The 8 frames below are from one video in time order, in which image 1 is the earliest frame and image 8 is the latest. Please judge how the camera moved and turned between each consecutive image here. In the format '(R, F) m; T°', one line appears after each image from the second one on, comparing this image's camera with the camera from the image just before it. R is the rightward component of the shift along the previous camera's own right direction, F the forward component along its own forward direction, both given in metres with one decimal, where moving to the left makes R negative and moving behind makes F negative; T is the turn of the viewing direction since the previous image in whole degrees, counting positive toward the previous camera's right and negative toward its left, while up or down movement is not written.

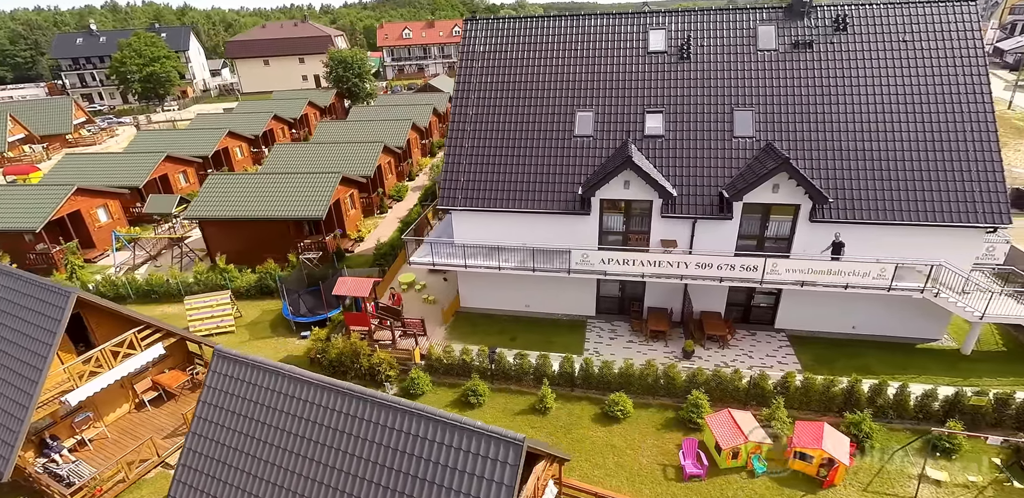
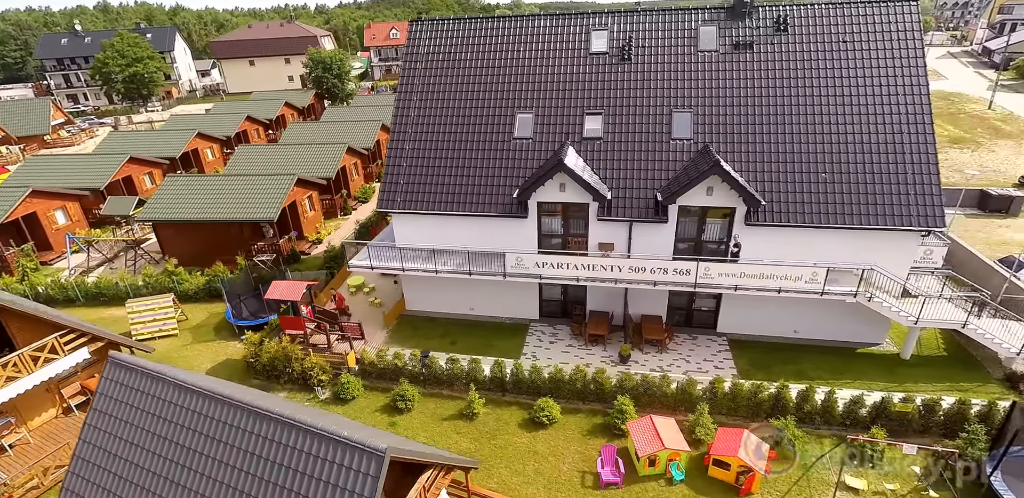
(+2.5, +0.2) m; 0°
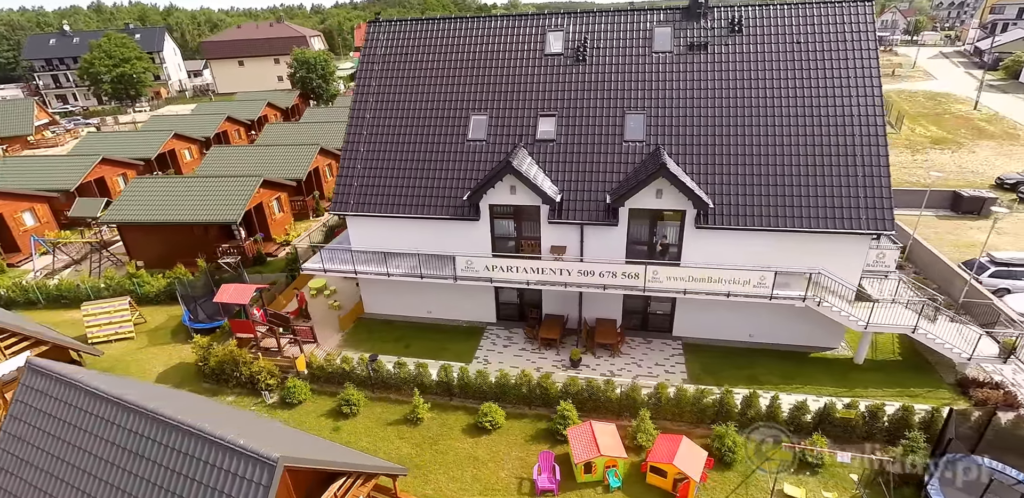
(+1.9, +0.2) m; 0°
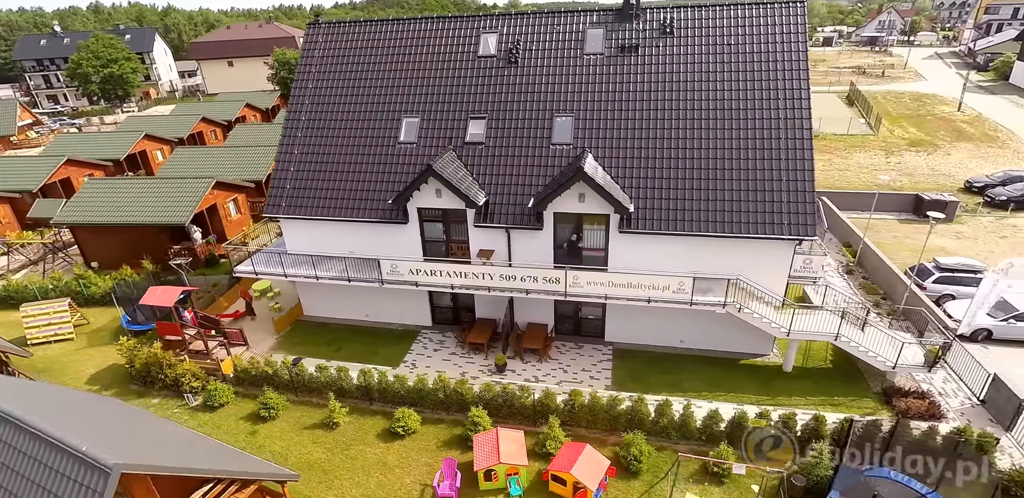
(+2.9, +0.2) m; -1°
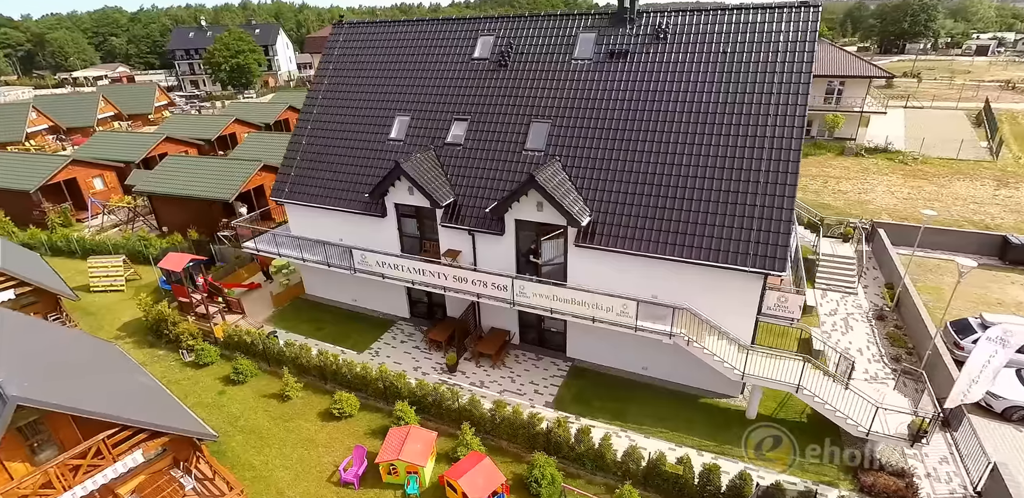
(+4.8, +0.6) m; -11°
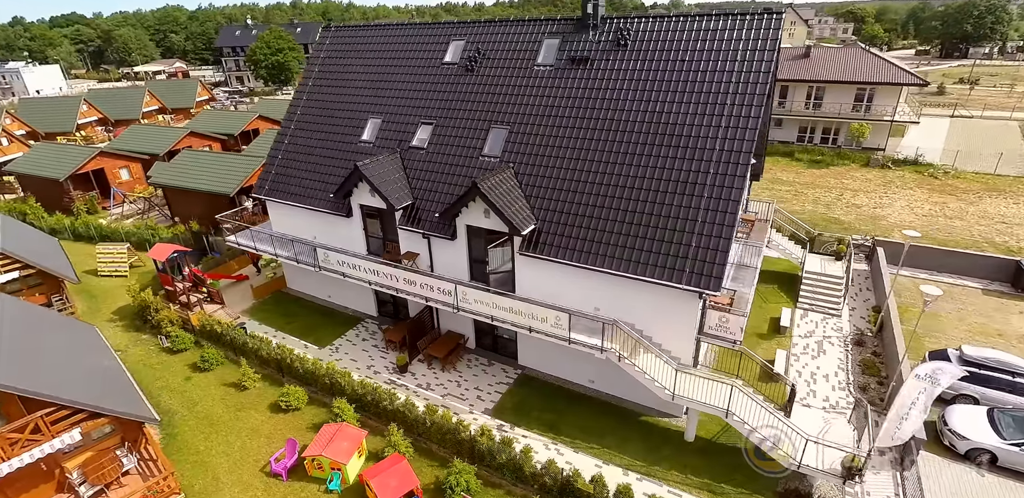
(+3.2, +0.1) m; -5°
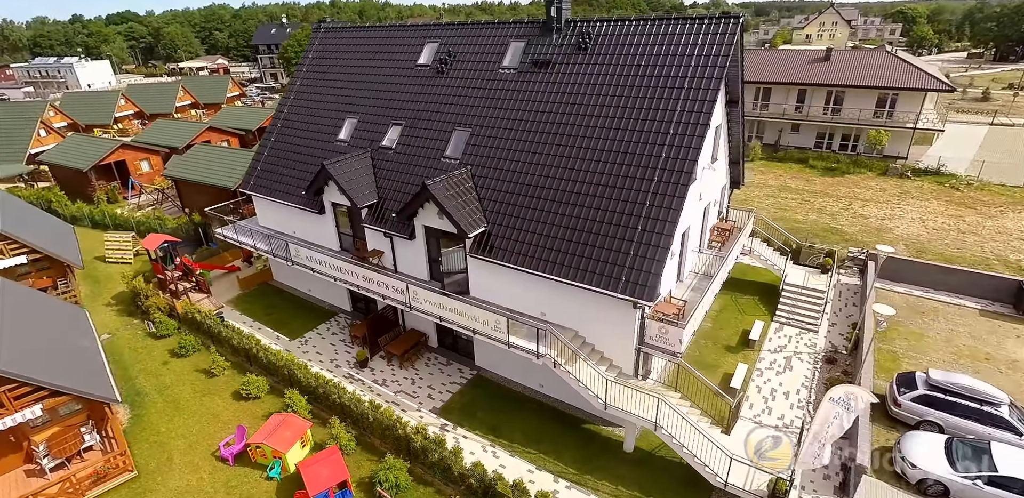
(+2.7, 0.0) m; -4°
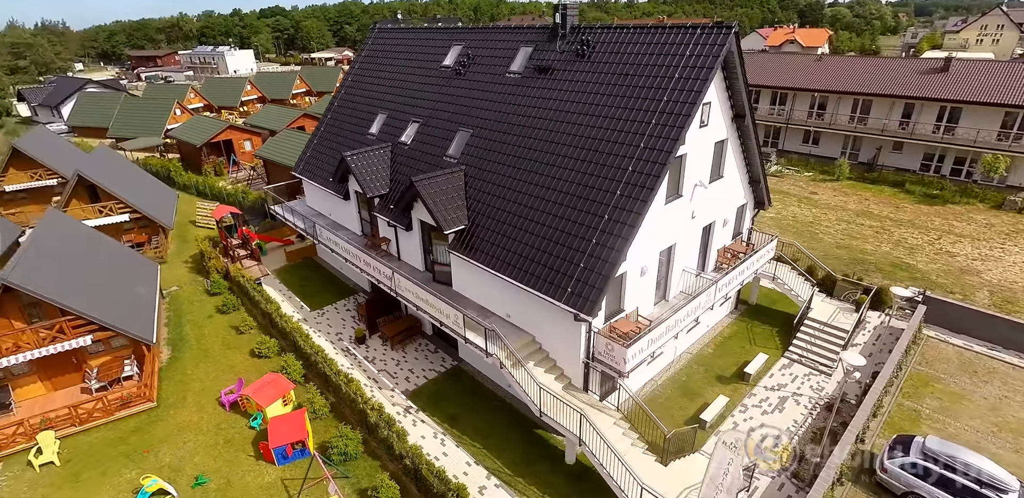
(+4.1, 0.0) m; -11°
